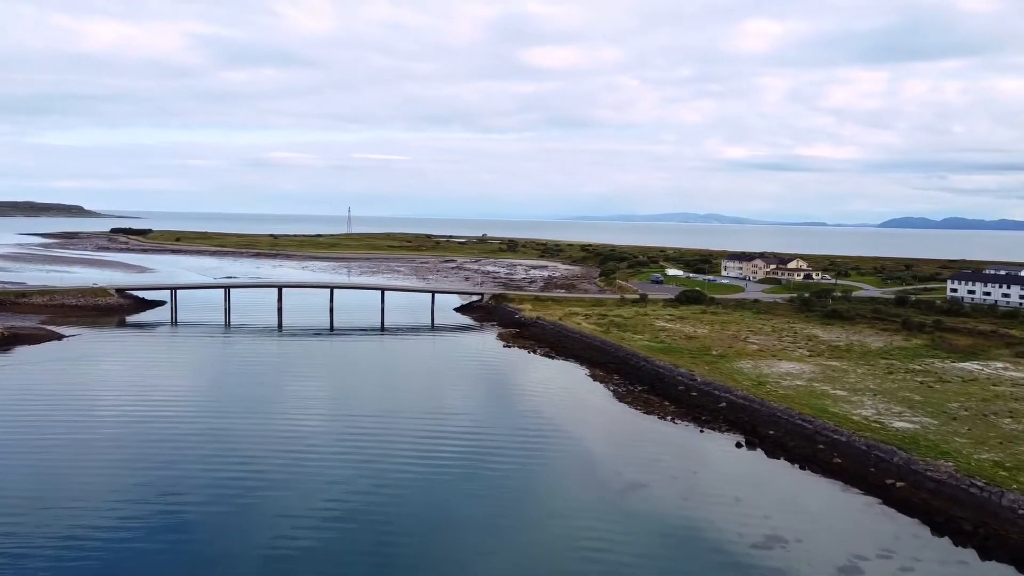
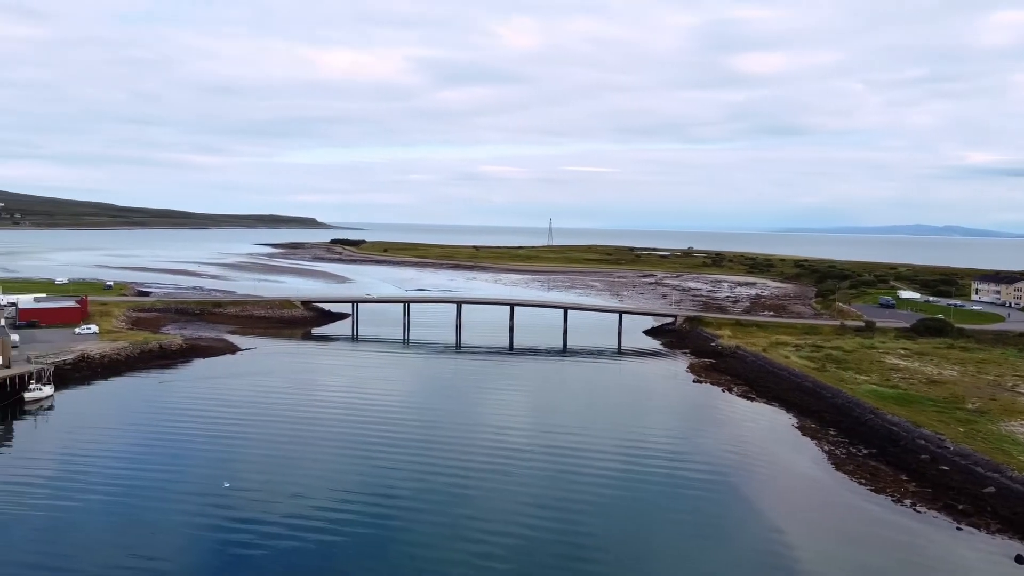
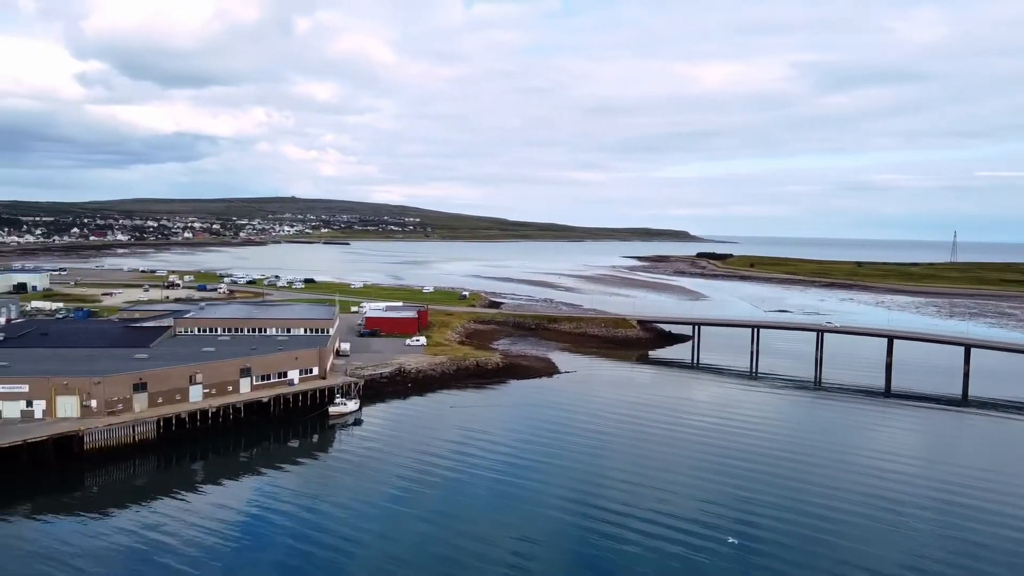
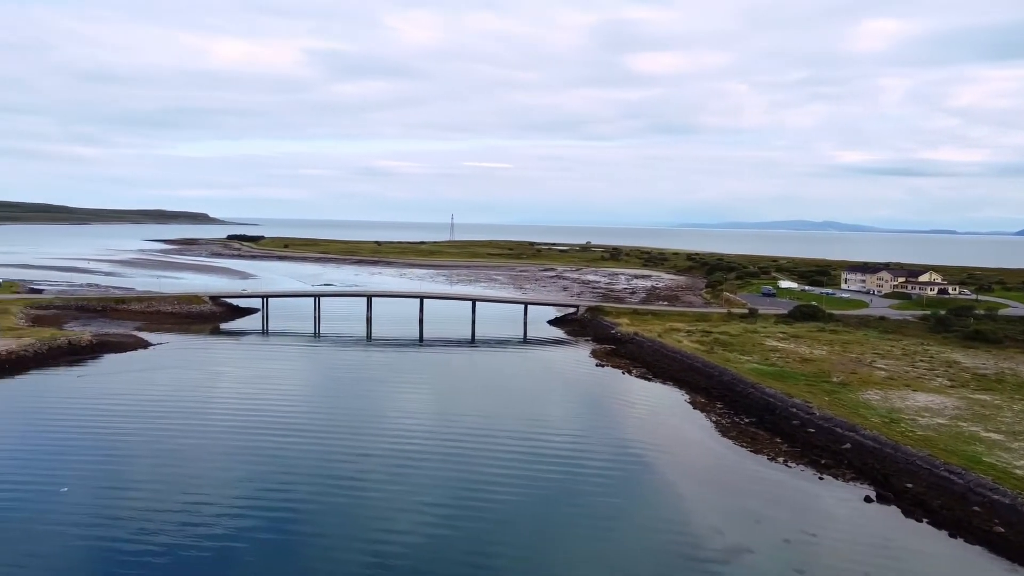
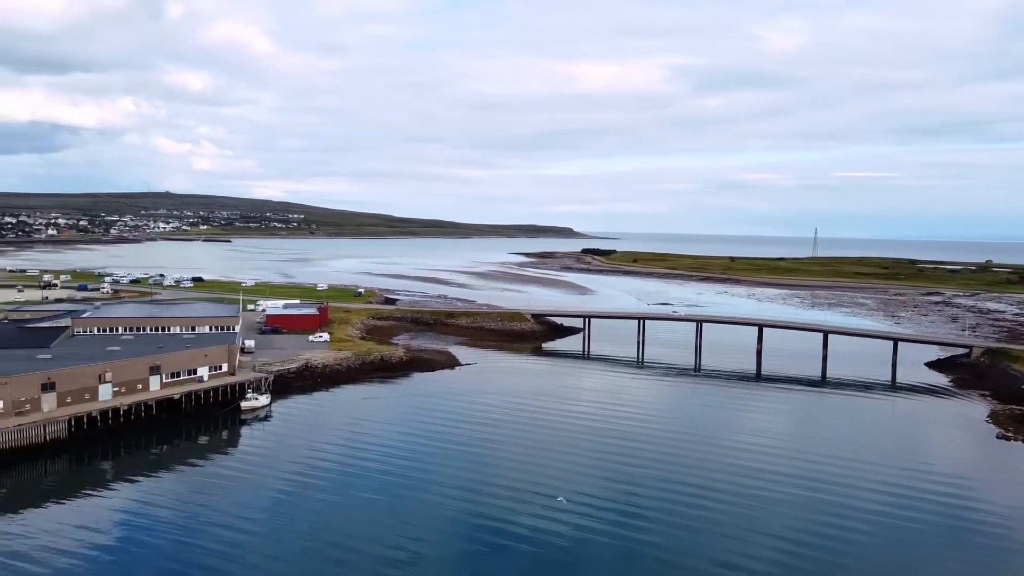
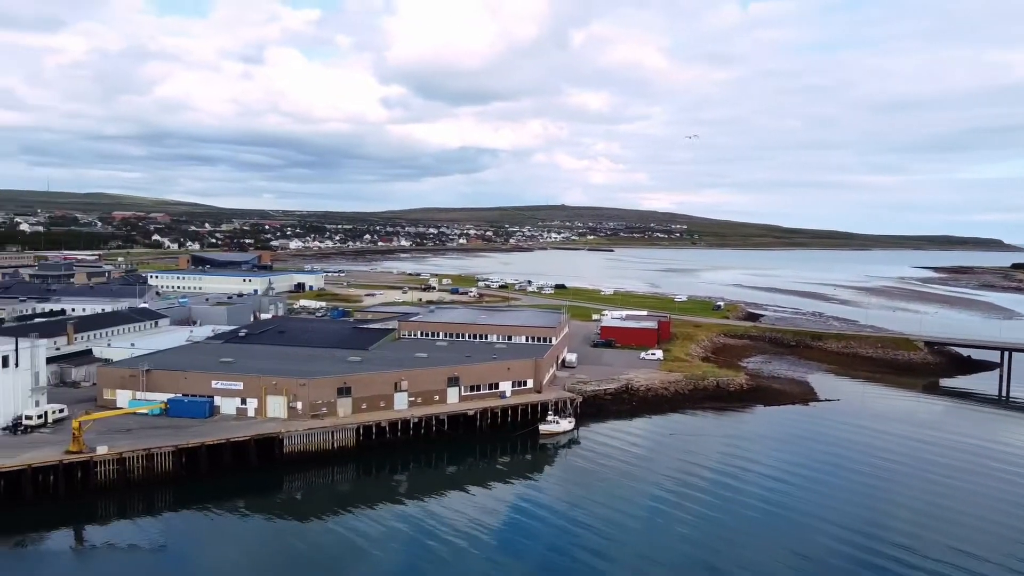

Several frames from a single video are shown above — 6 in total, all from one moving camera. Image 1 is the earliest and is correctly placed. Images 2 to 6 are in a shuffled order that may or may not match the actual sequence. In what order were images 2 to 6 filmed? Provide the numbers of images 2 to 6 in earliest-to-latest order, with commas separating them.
4, 2, 5, 3, 6
